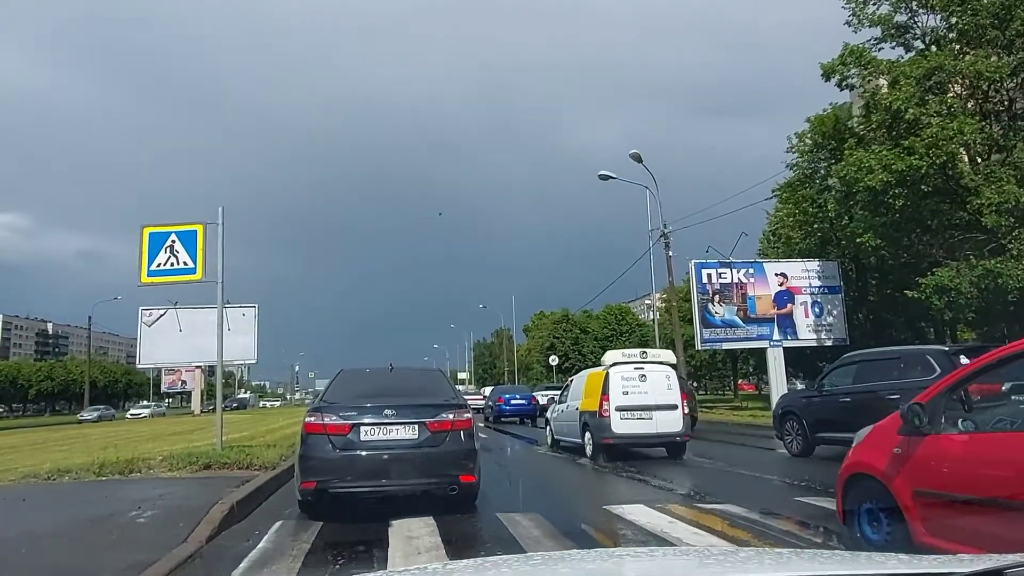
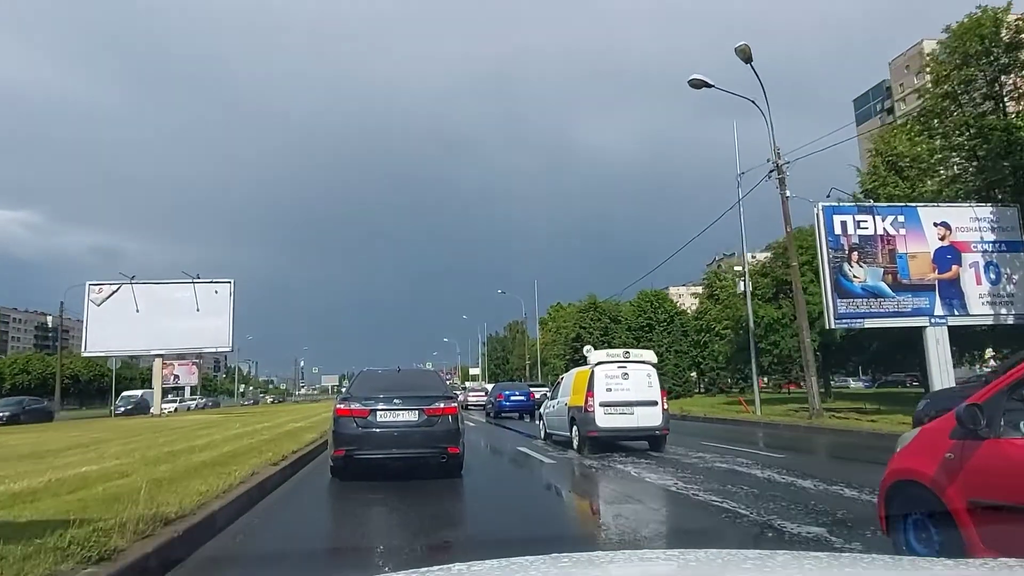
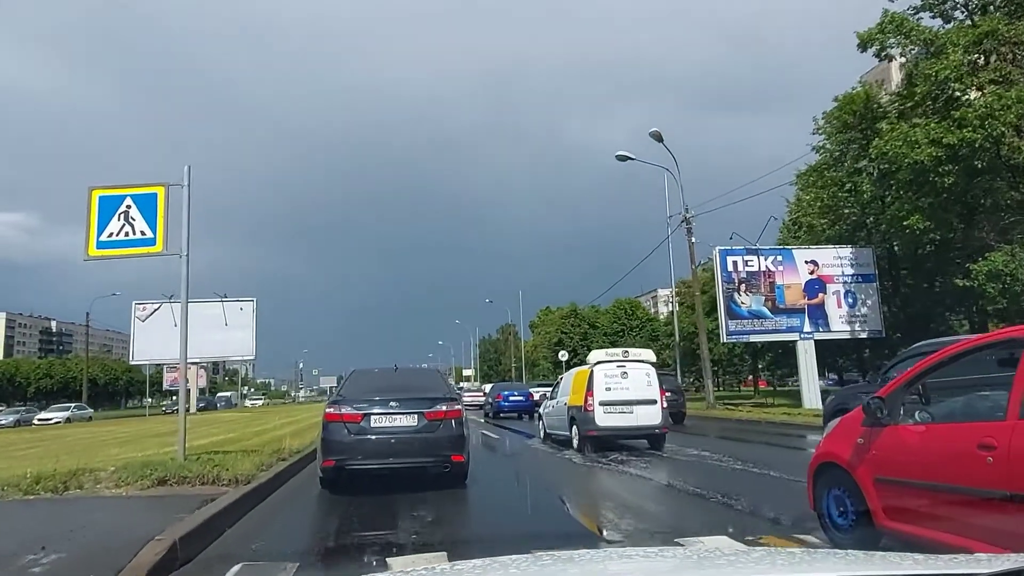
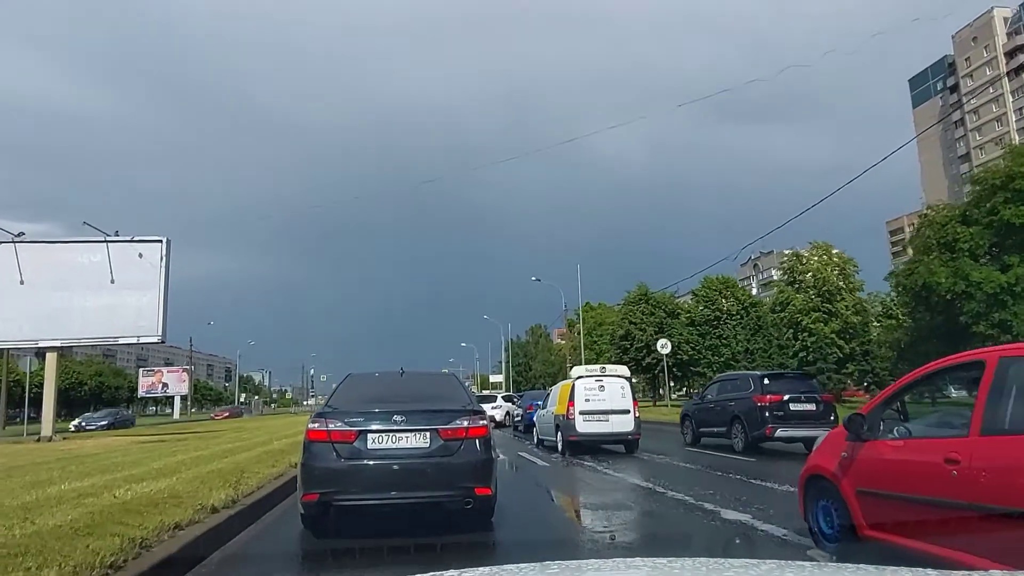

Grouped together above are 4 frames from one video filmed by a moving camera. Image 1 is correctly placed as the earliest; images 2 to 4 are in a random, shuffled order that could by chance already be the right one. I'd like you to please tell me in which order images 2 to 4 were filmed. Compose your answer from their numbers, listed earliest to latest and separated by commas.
3, 2, 4
